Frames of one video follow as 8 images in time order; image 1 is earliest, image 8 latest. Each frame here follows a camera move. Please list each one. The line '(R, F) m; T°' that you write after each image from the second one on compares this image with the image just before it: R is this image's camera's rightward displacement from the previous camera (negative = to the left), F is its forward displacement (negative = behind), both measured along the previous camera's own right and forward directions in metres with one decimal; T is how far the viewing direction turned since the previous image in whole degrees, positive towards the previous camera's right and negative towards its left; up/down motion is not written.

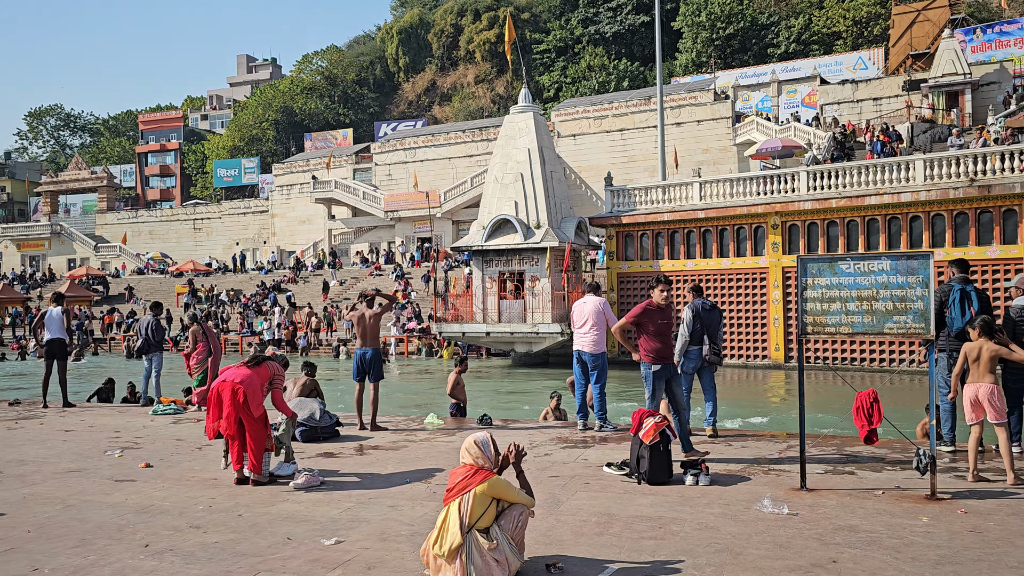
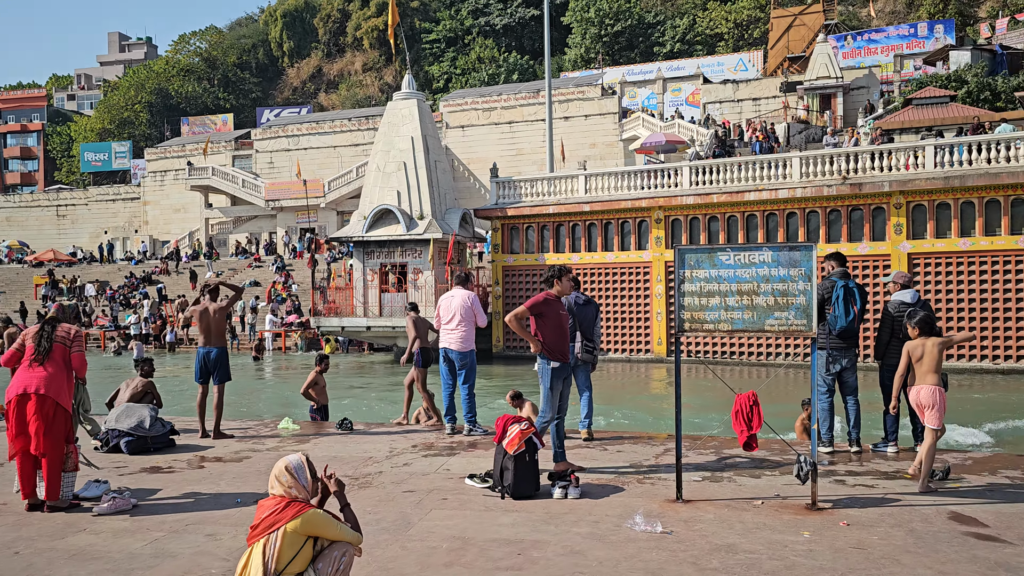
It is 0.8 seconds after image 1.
(+0.2, +0.6) m; +7°
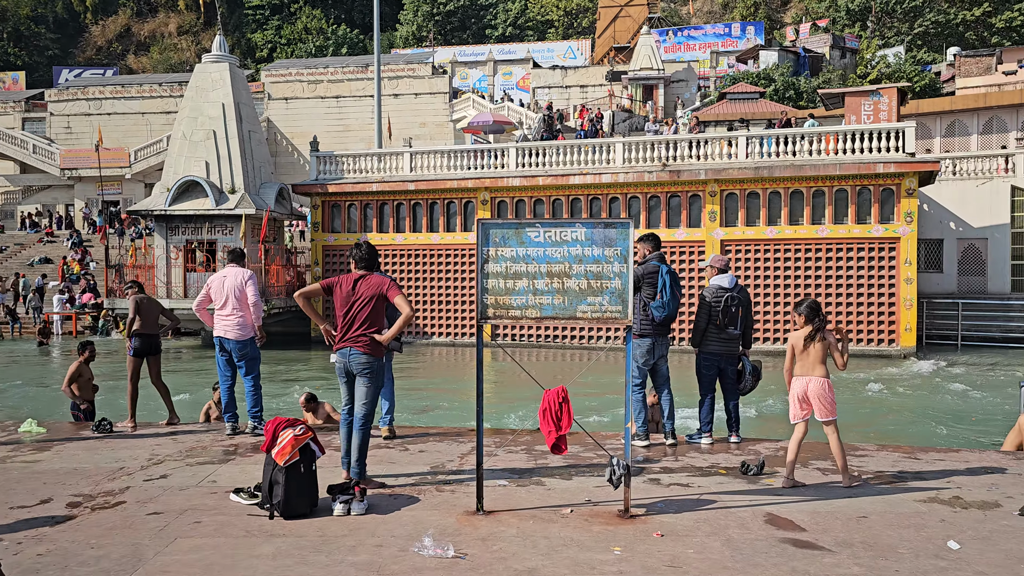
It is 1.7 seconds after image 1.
(+0.3, +0.7) m; +11°
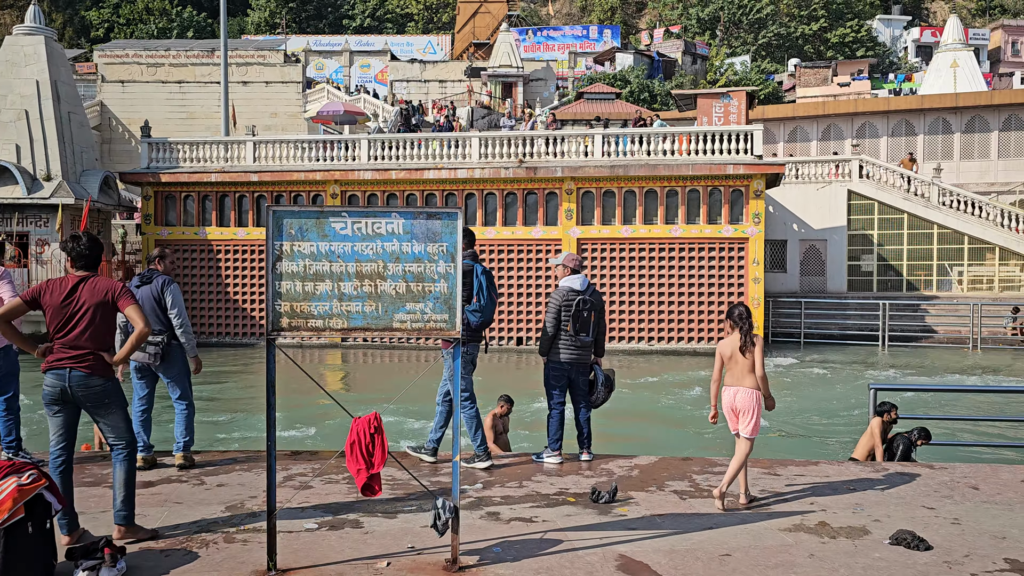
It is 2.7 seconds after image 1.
(+0.2, +0.8) m; +9°
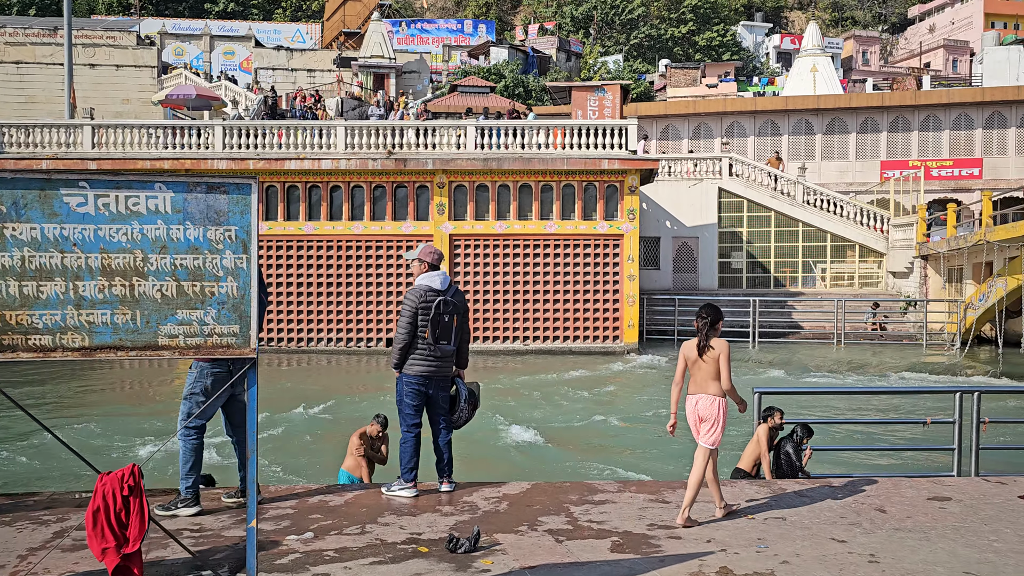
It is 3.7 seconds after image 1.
(+0.2, +0.9) m; +8°
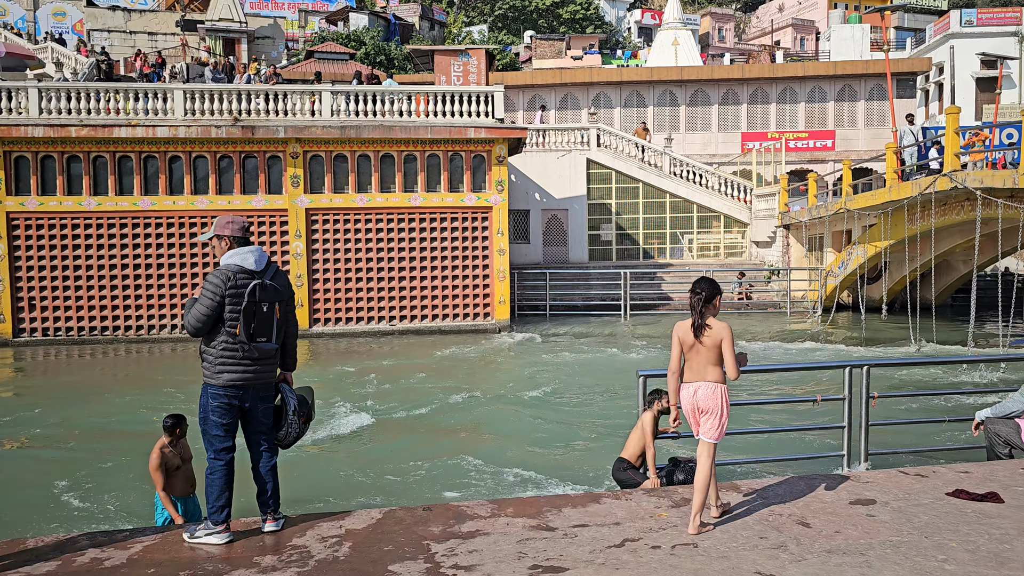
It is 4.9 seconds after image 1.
(+0.1, +1.0) m; +9°
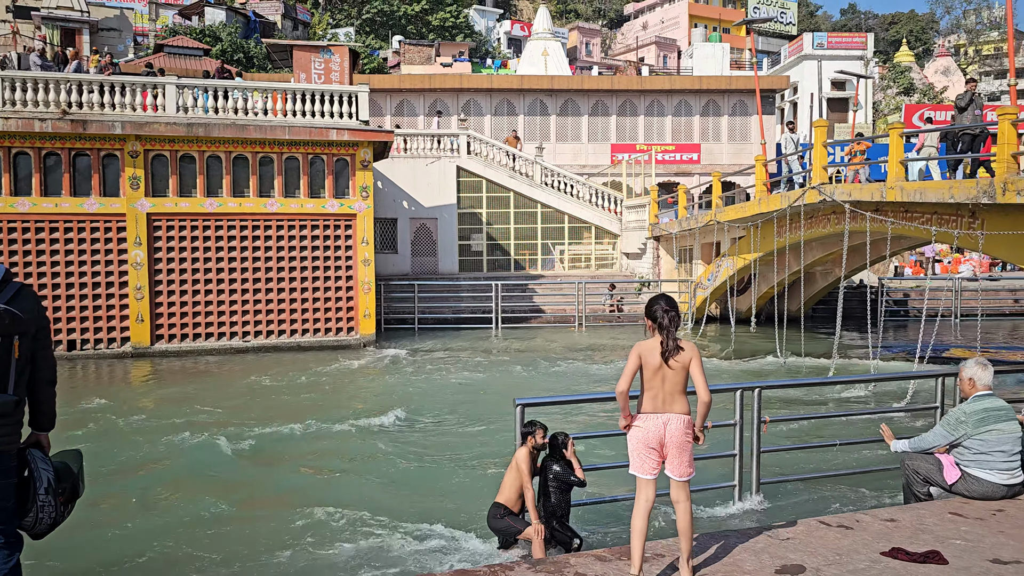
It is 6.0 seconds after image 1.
(+0.1, +0.9) m; +9°
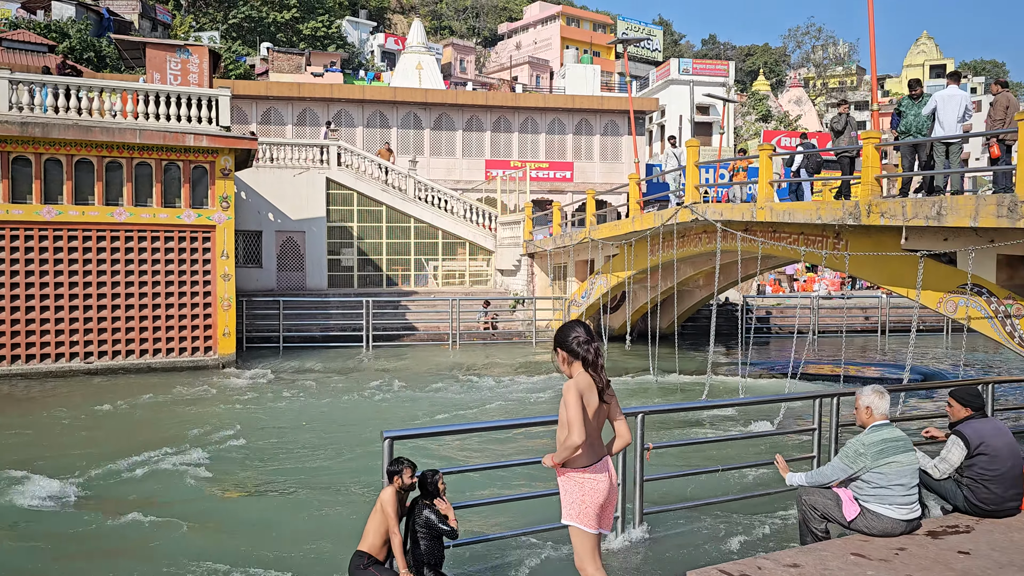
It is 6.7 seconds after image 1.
(0.0, +0.5) m; +9°
